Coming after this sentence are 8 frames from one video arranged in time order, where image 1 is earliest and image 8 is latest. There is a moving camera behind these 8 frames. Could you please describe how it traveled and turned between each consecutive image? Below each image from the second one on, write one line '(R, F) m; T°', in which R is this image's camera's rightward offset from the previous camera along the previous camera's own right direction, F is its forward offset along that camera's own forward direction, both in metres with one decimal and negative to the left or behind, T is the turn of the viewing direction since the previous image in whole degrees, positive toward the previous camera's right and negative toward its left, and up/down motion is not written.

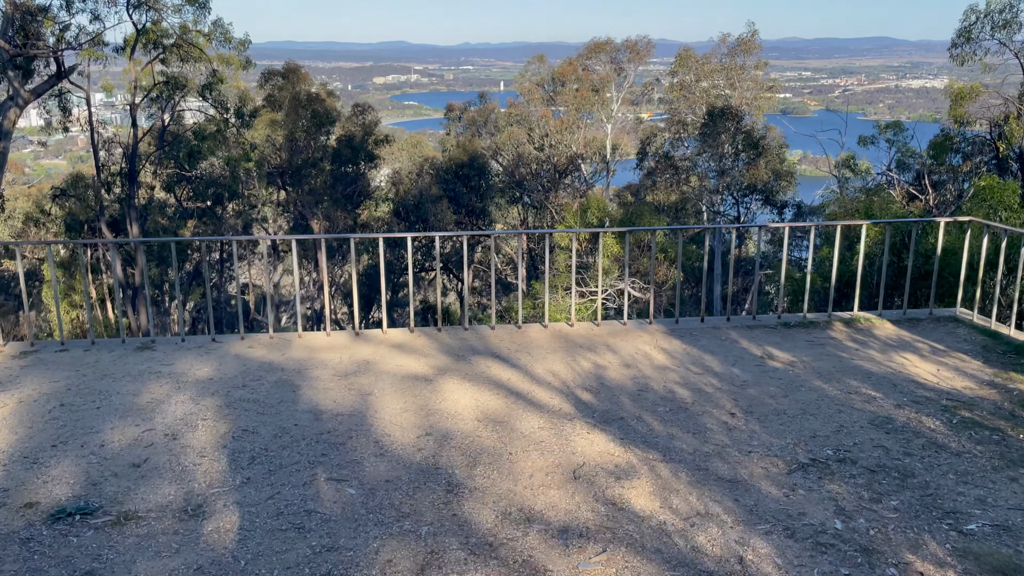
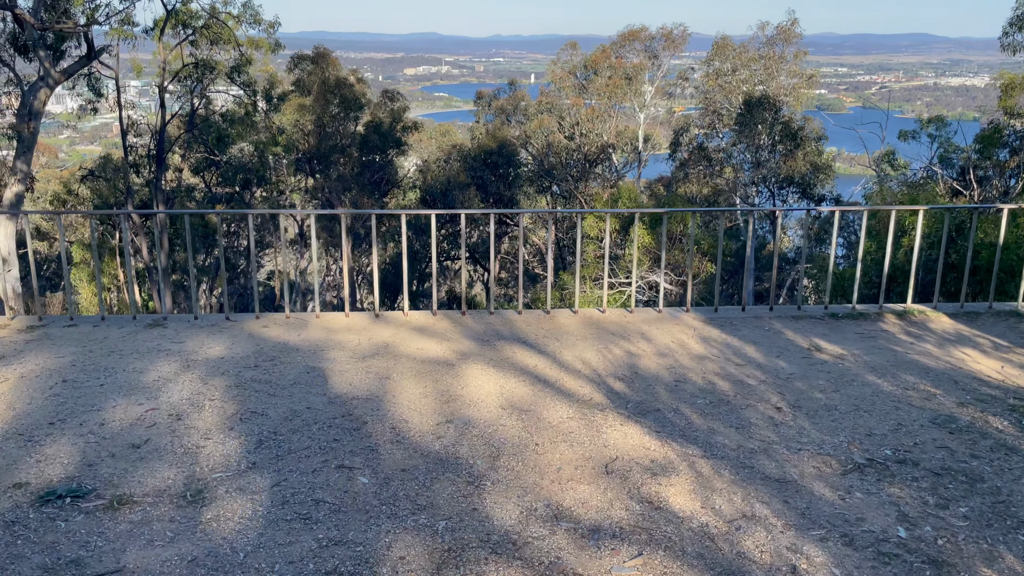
(0.0, +0.2) m; -2°
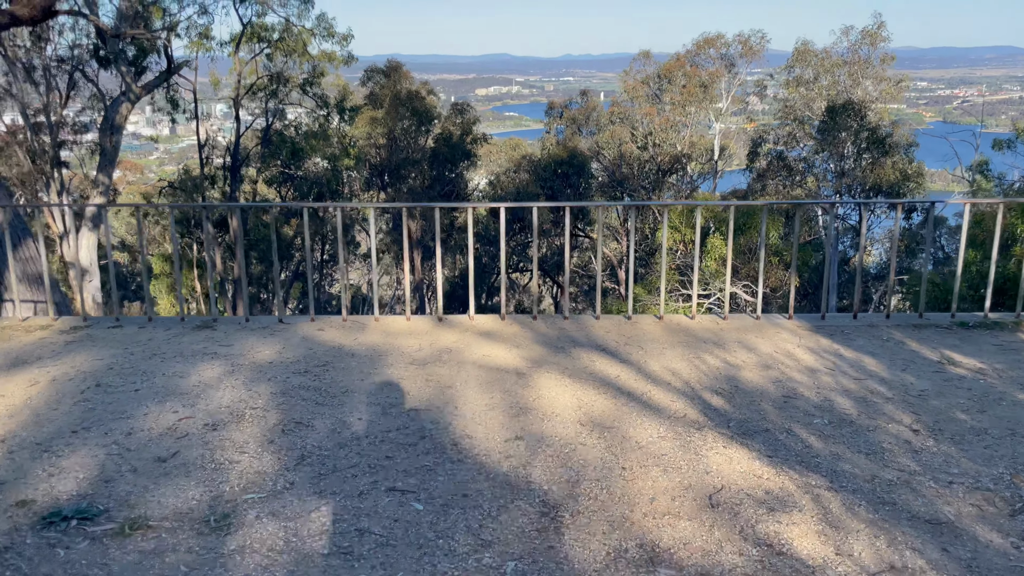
(0.0, +0.4) m; -5°
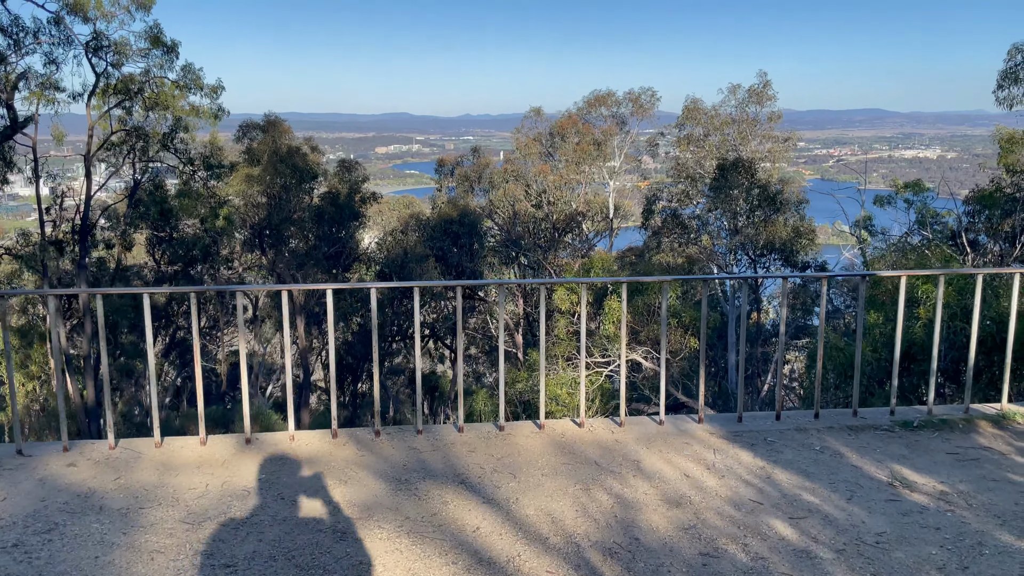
(+0.2, +0.8) m; +7°
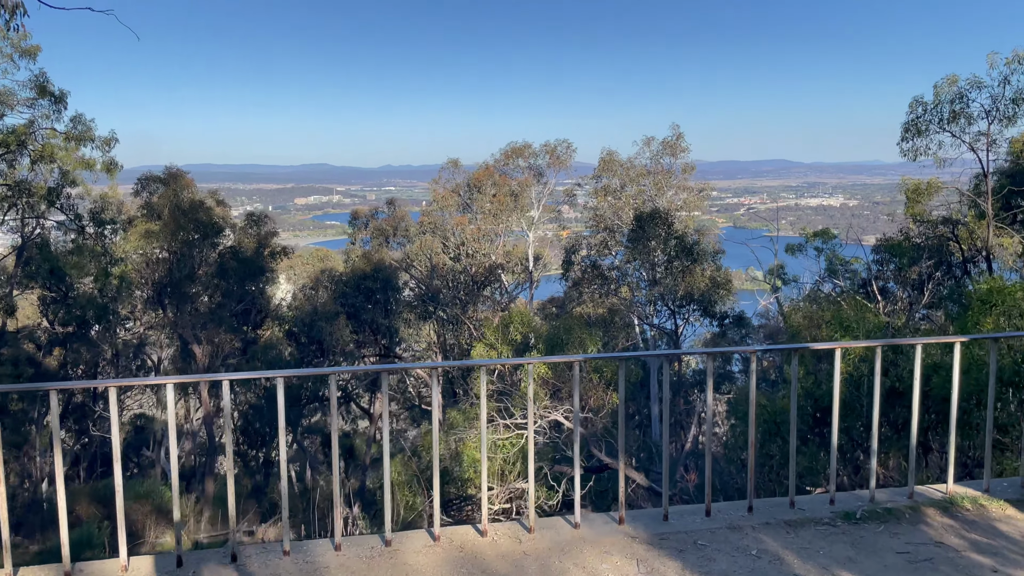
(+0.1, +0.4) m; +5°
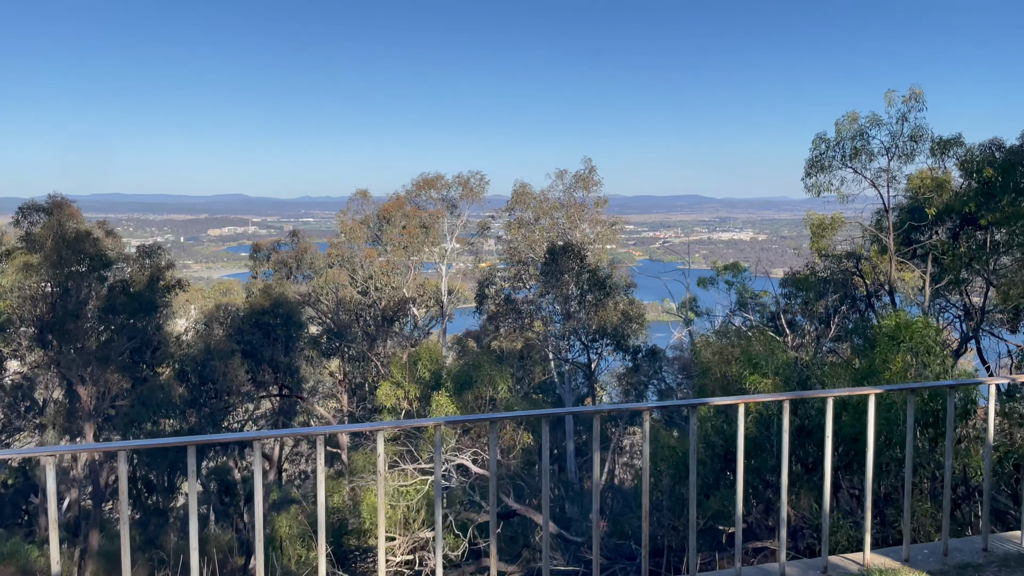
(+0.2, +0.4) m; +6°
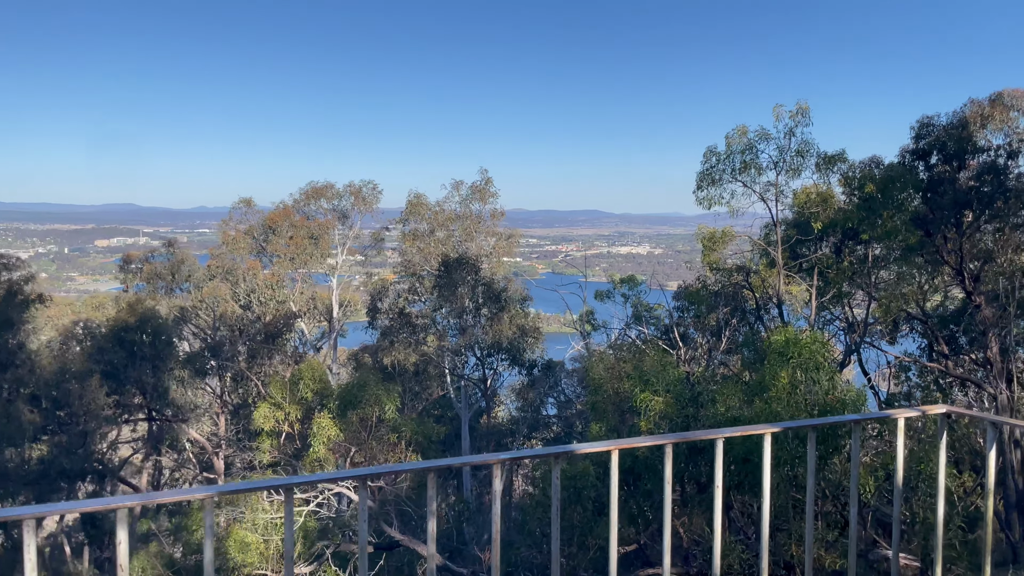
(+0.2, +0.4) m; +7°
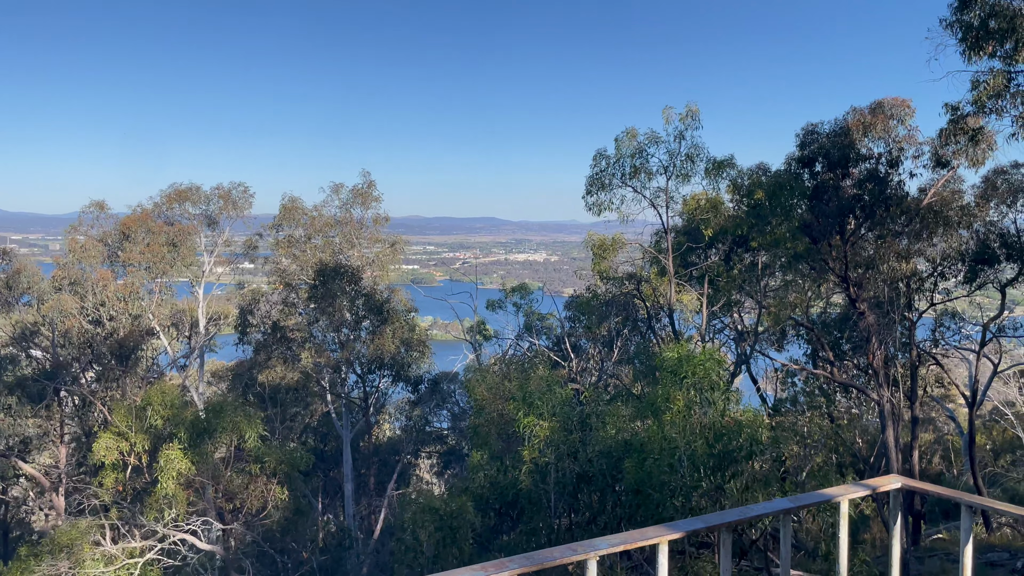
(+0.2, +0.7) m; +7°
